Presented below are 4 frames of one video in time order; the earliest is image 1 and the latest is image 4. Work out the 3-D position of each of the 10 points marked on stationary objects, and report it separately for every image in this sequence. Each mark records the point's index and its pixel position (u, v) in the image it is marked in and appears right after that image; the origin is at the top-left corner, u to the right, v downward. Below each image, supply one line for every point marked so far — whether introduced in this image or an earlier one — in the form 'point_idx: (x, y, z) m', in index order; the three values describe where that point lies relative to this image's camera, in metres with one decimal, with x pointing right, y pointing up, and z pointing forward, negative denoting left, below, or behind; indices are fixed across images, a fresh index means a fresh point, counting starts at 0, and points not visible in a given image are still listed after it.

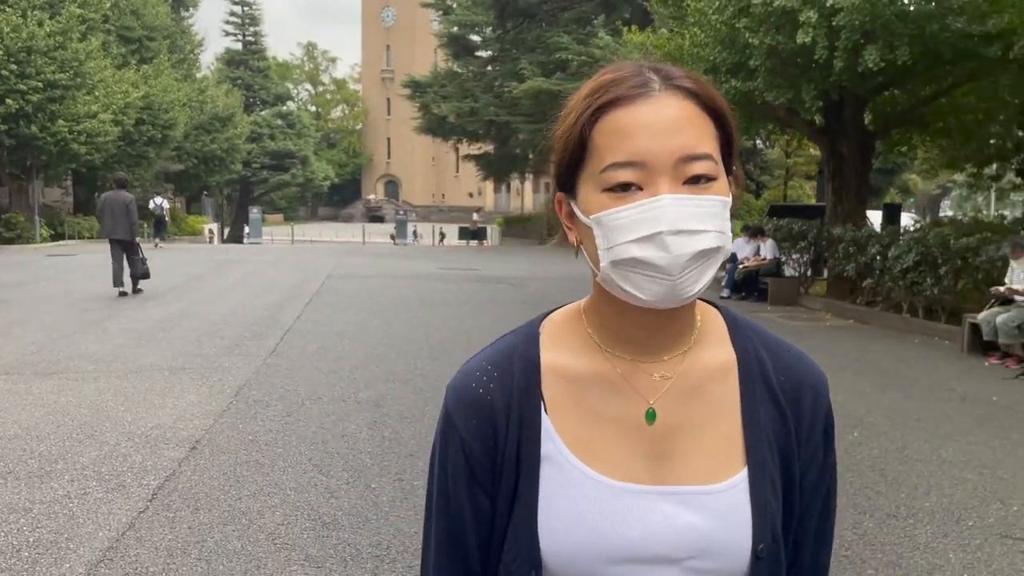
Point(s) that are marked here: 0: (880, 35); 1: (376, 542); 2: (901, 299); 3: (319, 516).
0: (+5.1, +3.5, +11.9) m
1: (-0.7, -1.3, +4.4) m
2: (+5.7, -0.2, +12.7) m
3: (-1.1, -1.2, +4.7) m
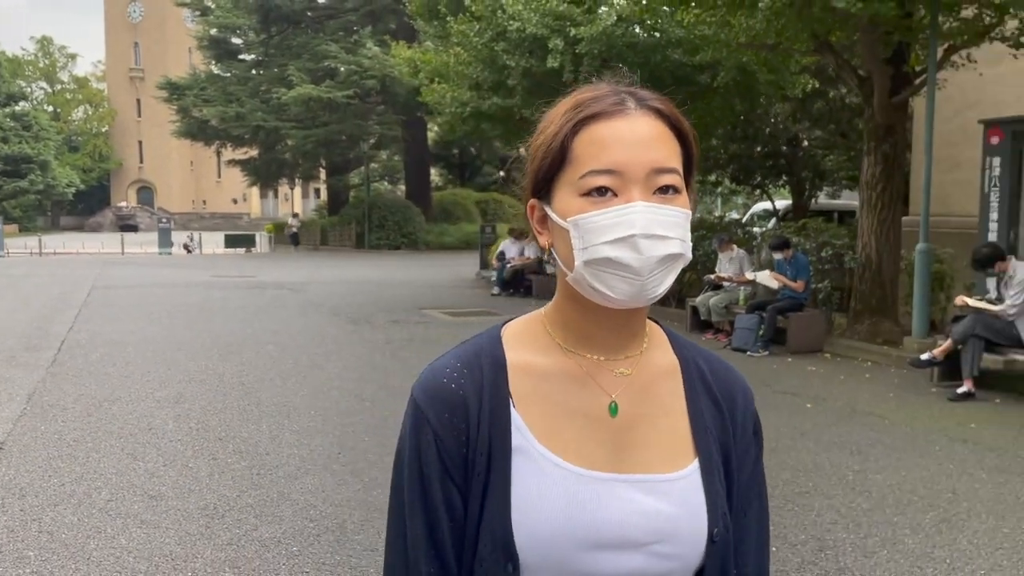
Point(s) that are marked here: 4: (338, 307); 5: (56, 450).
0: (+1.7, +3.6, +13.8) m
1: (-1.8, -1.3, +5.1) m
2: (+2.2, 0.0, +14.7) m
3: (-2.3, -1.2, +5.3) m
4: (-3.0, -0.3, +15.1) m
5: (-3.2, -1.1, +6.1) m
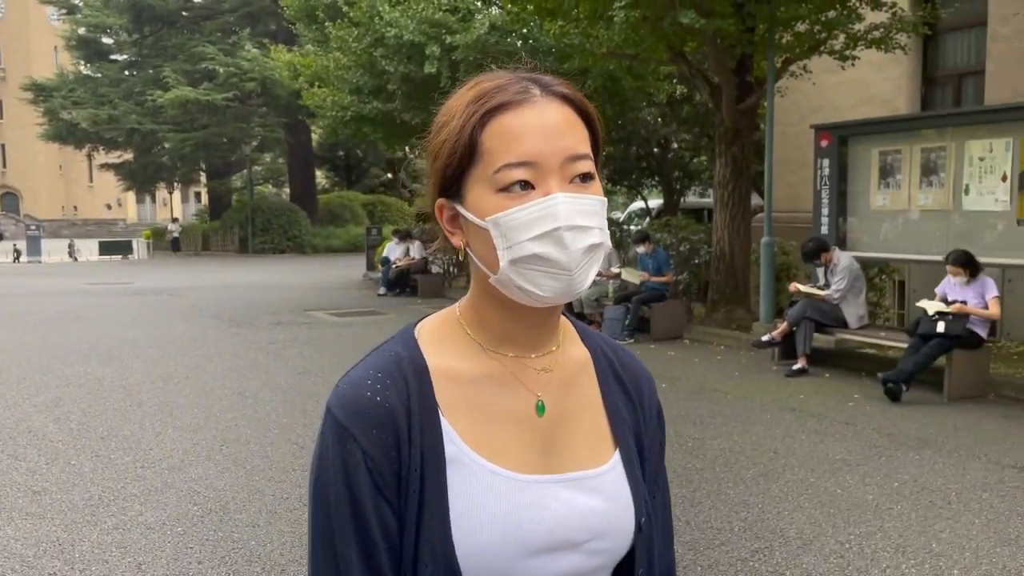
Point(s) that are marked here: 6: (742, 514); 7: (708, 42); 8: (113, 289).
0: (-0.4, +3.7, +14.5) m
1: (-2.6, -1.3, +5.3) m
2: (+0.1, 0.0, +15.4) m
3: (-3.1, -1.3, +5.5) m
4: (-5.1, -0.4, +15.1) m
5: (-4.1, -1.2, +6.1) m
6: (+1.4, -1.3, +5.1) m
7: (+2.6, +3.2, +11.3) m
8: (-9.2, 0.0, +19.7) m
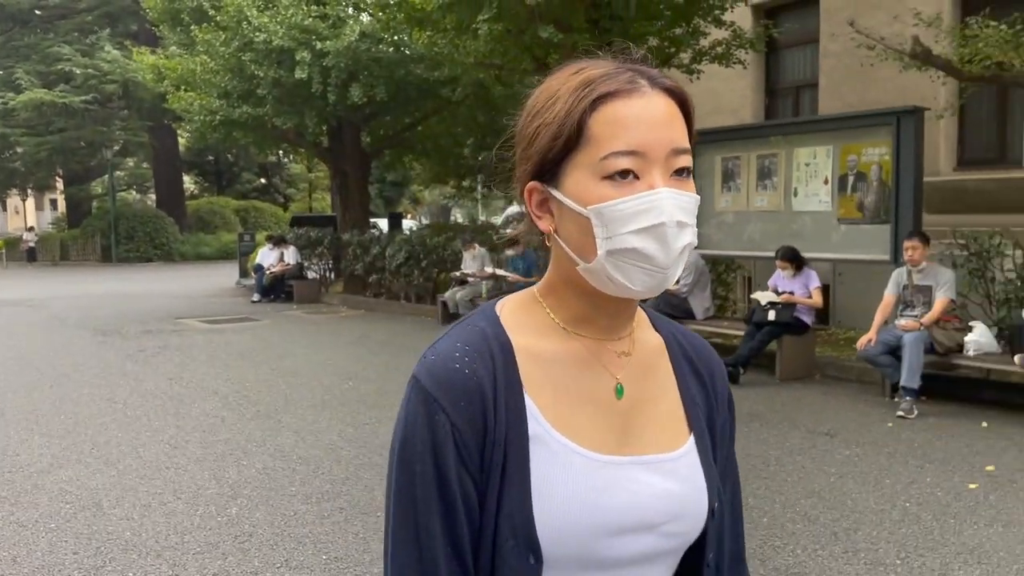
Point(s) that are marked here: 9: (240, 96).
0: (-2.6, +3.6, +14.7) m
1: (-3.5, -1.3, +5.3) m
2: (-2.2, 0.0, +15.7) m
3: (-4.0, -1.3, +5.4) m
4: (-7.3, -0.6, +14.7) m
5: (-5.1, -1.3, +5.9) m
6: (+0.5, -1.3, +5.7) m
7: (+0.8, +3.3, +12.0) m
8: (-11.9, -0.3, +18.6) m
9: (-5.2, +3.6, +16.2) m
